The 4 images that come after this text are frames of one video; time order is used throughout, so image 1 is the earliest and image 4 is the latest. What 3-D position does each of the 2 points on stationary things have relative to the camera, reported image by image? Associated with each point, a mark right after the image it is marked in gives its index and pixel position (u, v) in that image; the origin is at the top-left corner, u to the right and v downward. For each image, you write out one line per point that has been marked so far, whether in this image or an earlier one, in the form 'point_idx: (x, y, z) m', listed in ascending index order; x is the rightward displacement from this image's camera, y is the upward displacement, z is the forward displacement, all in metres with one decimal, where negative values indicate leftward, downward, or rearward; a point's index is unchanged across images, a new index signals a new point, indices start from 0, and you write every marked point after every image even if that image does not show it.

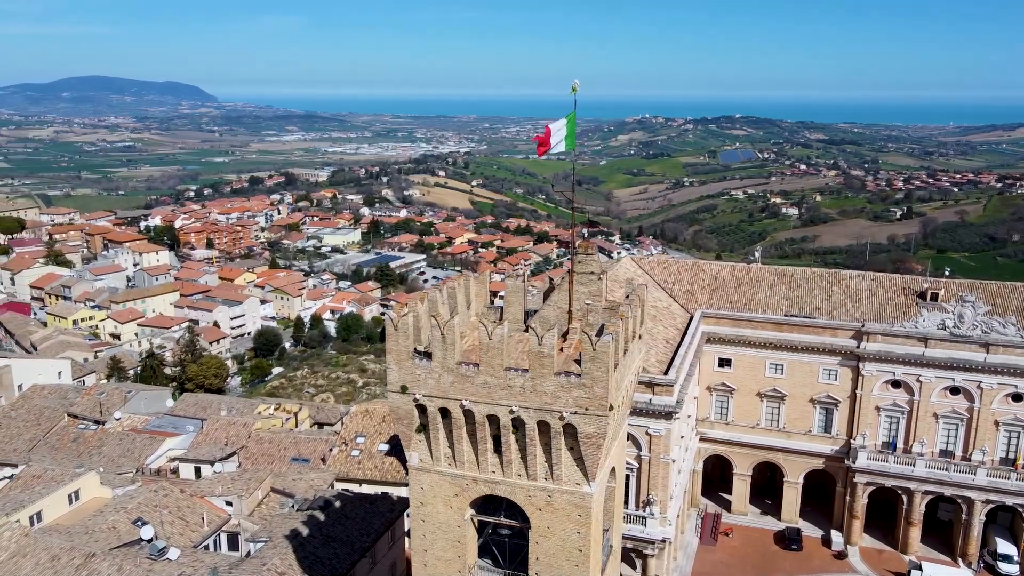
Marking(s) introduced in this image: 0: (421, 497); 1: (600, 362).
0: (-1.5, -3.3, +12.6) m
1: (+1.2, -1.0, +11.0) m
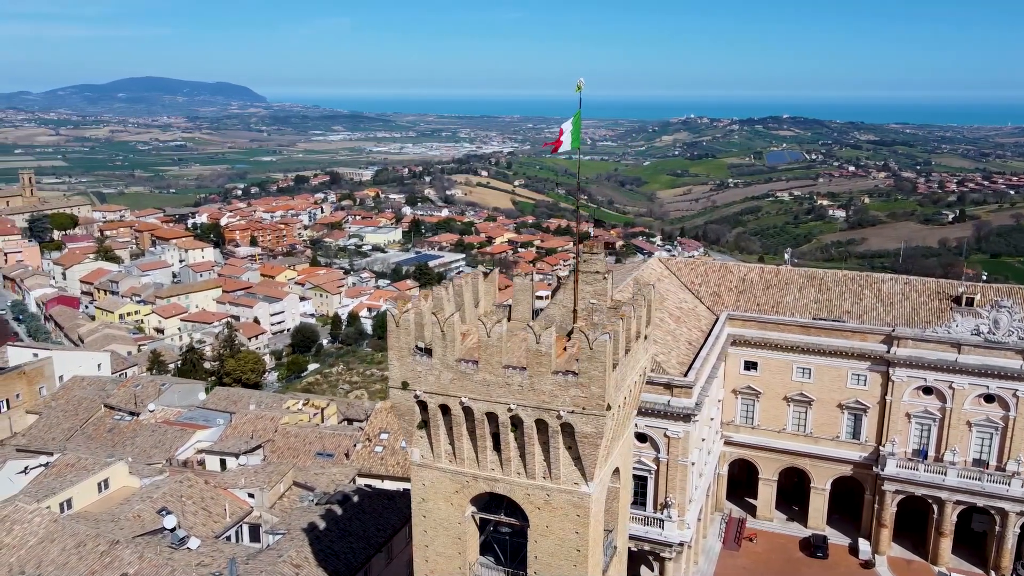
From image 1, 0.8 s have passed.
0: (-1.4, -3.3, +12.7) m
1: (+1.2, -1.0, +10.9) m
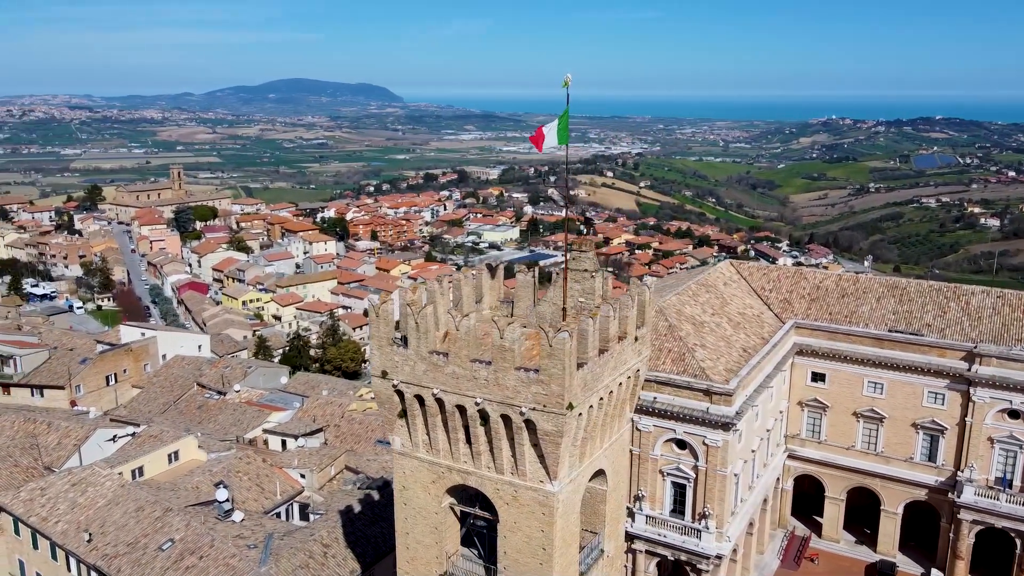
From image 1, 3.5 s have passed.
0: (-1.8, -3.1, +13.0) m
1: (+0.6, -1.0, +10.8) m
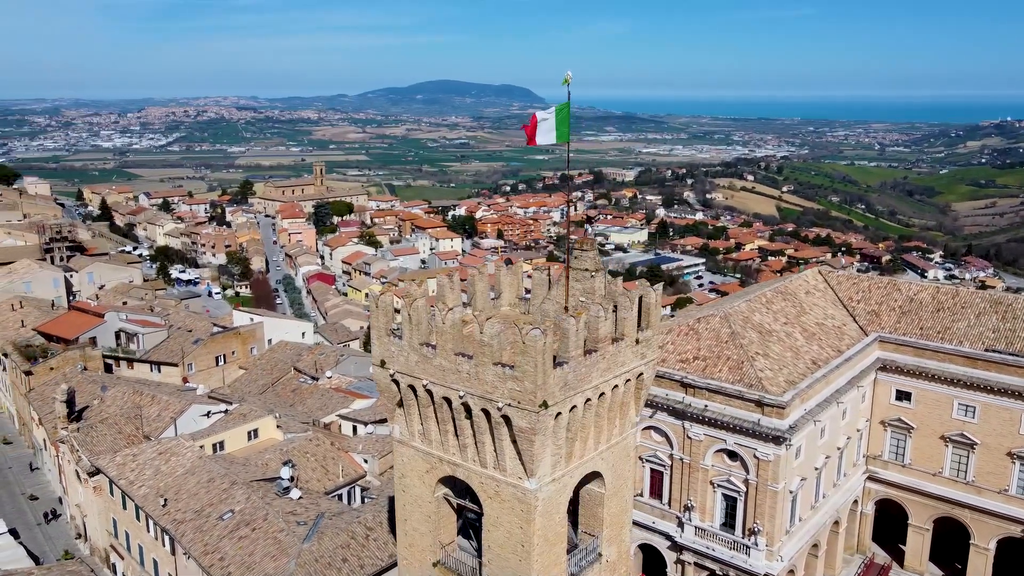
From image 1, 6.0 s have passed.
0: (-1.9, -3.0, +13.3) m
1: (+0.2, -0.9, +10.8) m
